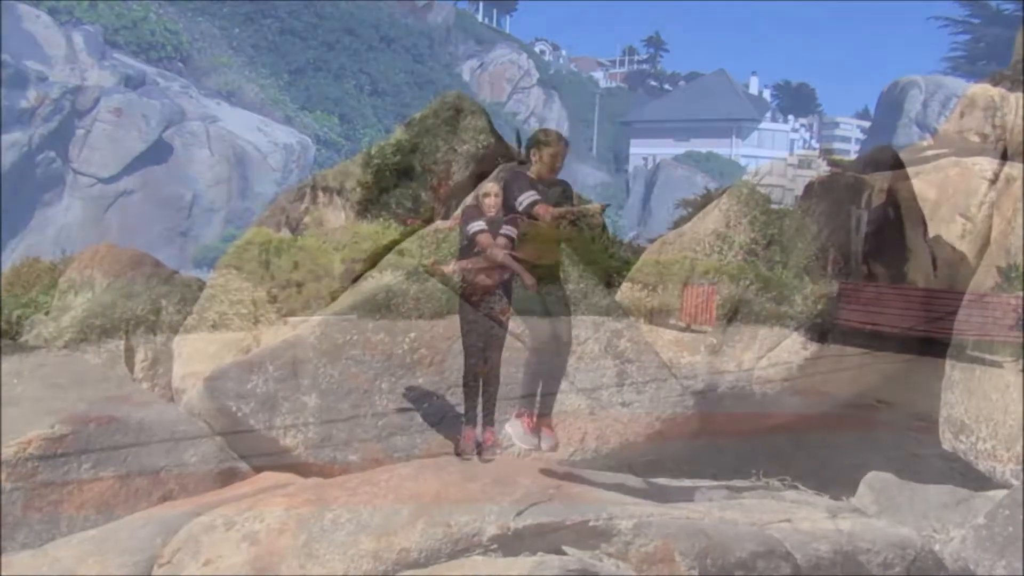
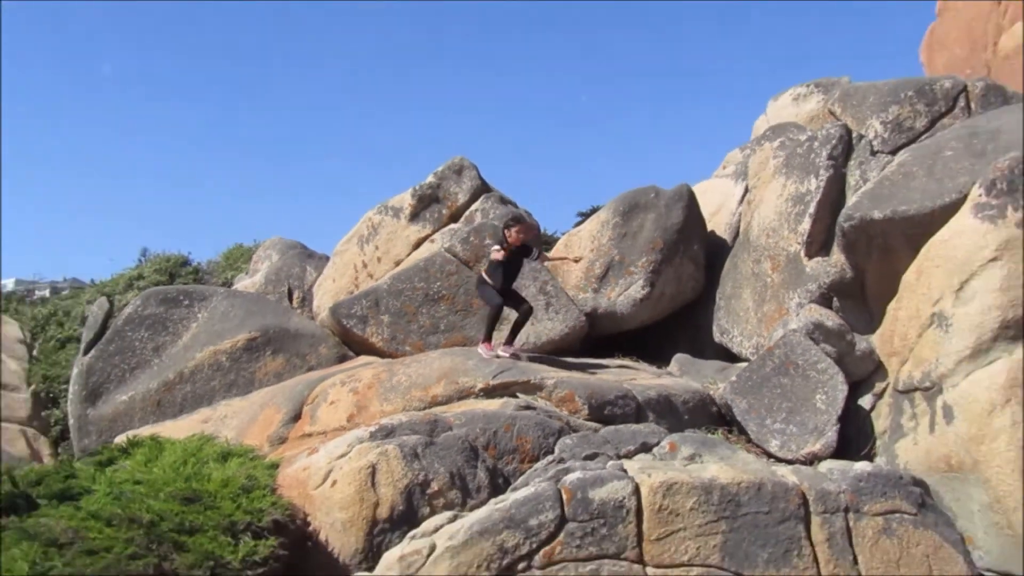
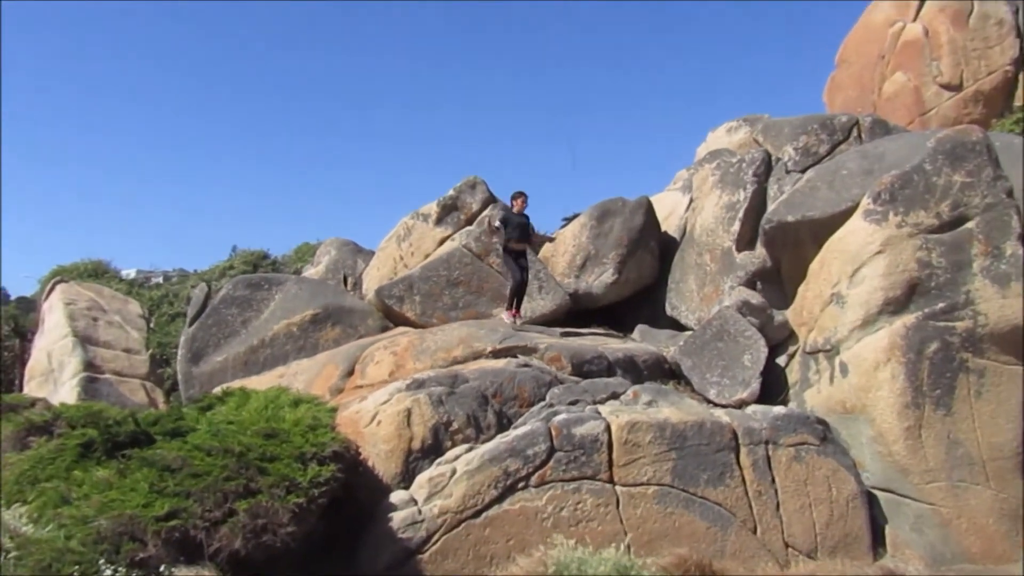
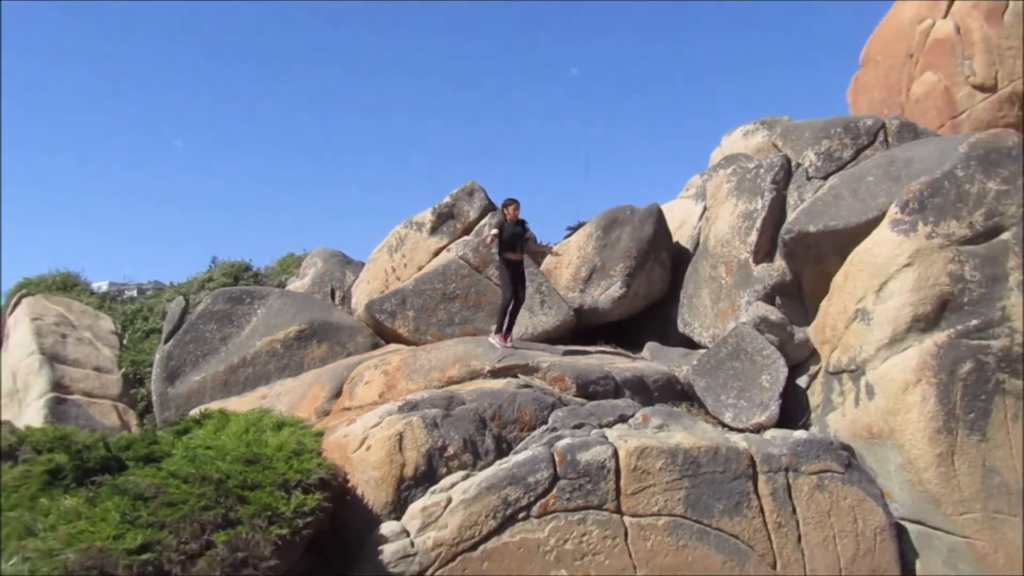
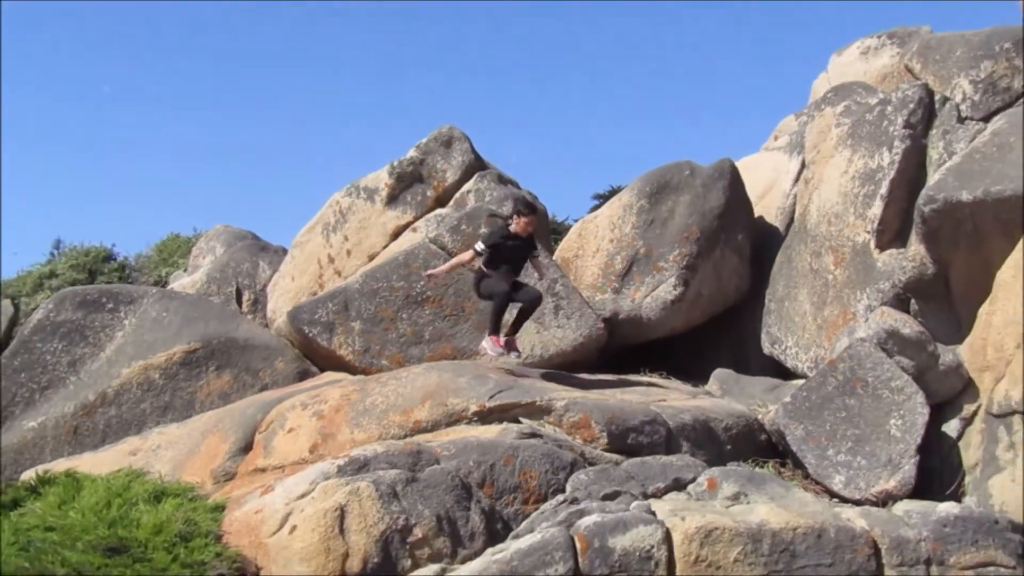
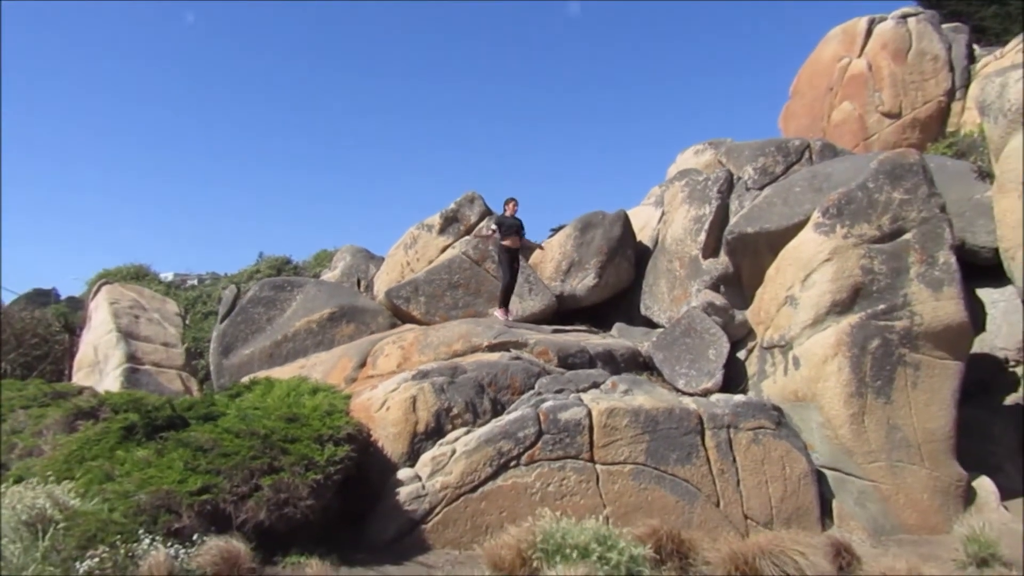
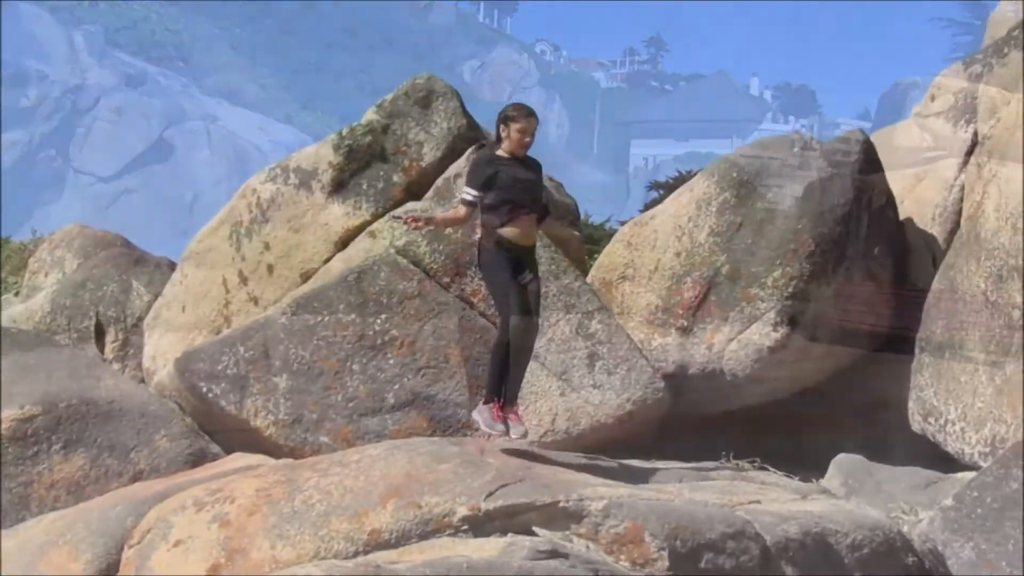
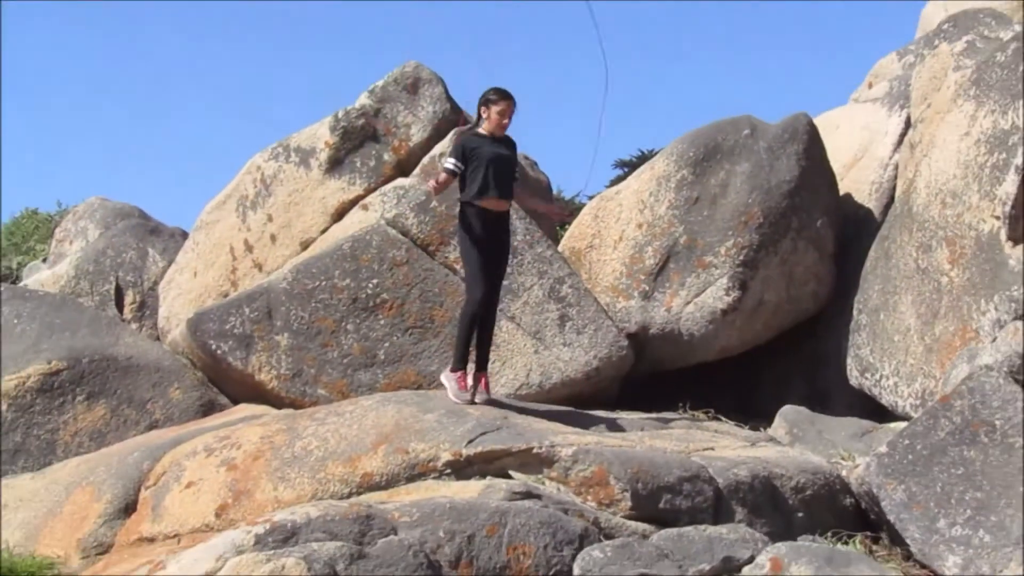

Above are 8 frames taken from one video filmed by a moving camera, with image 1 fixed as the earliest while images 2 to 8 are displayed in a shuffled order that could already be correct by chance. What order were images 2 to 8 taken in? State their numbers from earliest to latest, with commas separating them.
7, 8, 5, 2, 4, 6, 3
